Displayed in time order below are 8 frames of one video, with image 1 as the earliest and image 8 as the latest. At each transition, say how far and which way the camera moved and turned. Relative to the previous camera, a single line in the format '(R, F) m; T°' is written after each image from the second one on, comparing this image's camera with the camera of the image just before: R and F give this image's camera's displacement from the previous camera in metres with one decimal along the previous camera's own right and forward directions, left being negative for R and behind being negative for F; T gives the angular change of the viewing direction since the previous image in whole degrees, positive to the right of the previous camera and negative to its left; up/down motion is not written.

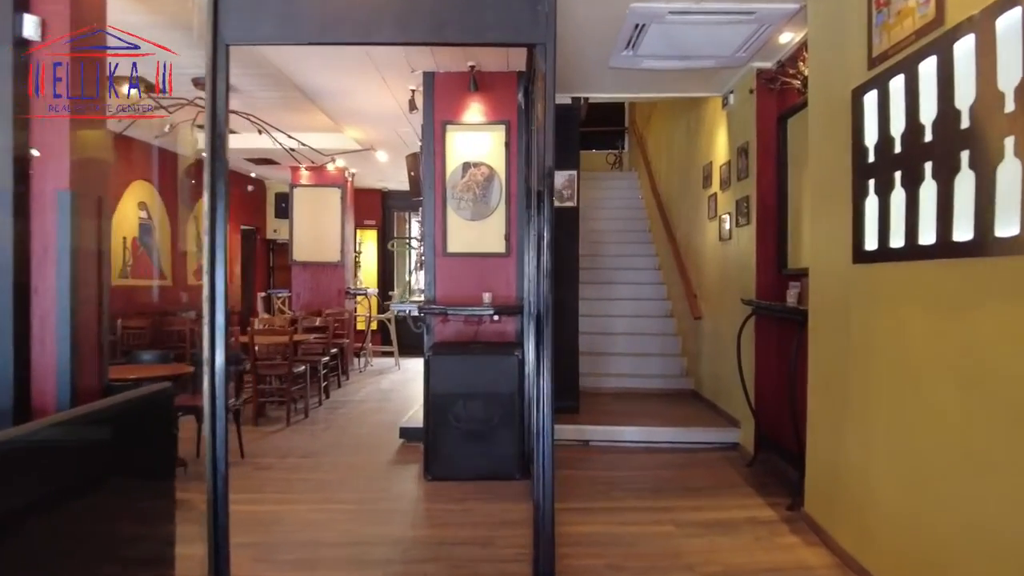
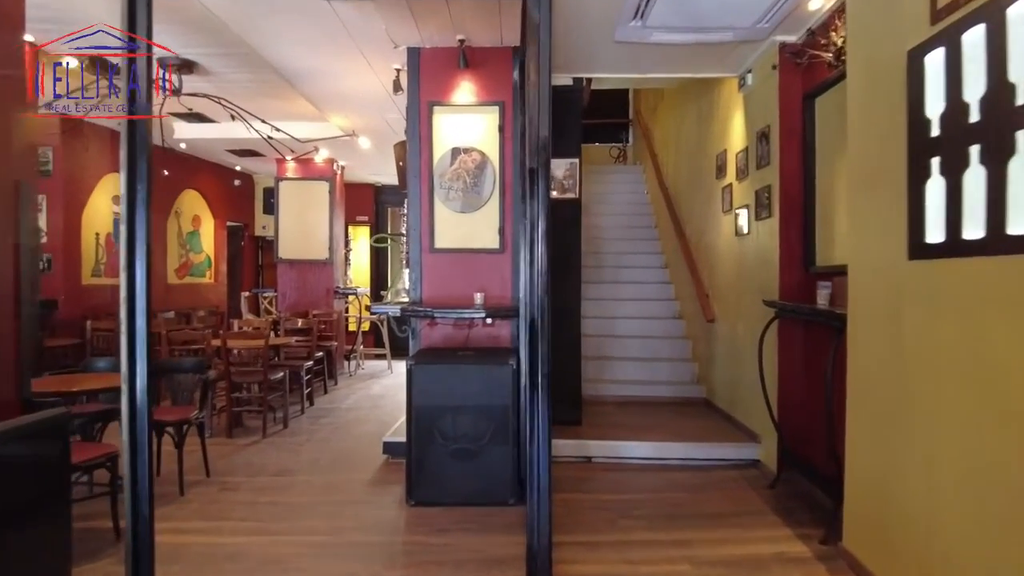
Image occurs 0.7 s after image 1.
(+0.1, +0.5) m; 0°
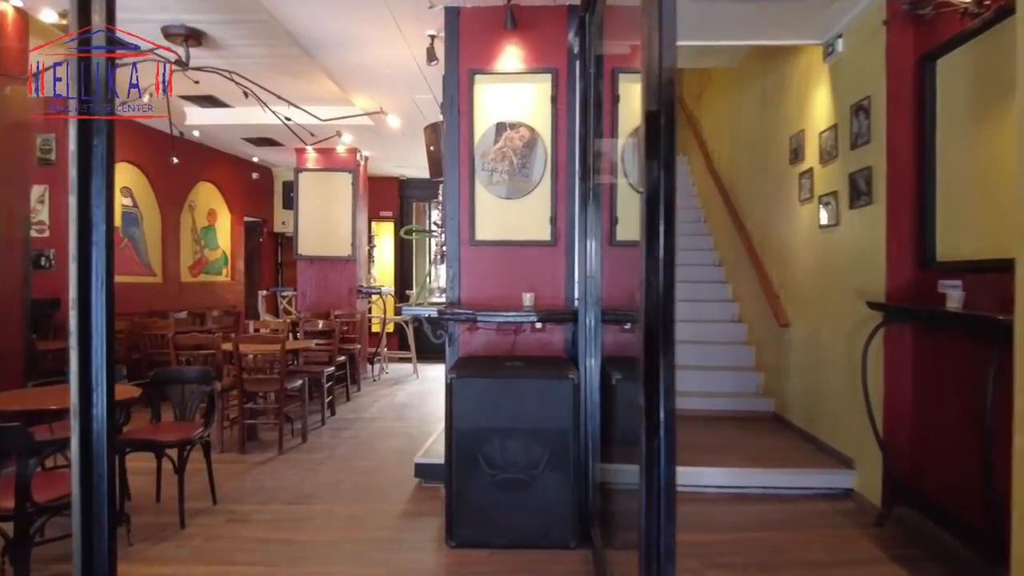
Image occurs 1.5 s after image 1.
(-0.2, +0.6) m; -2°
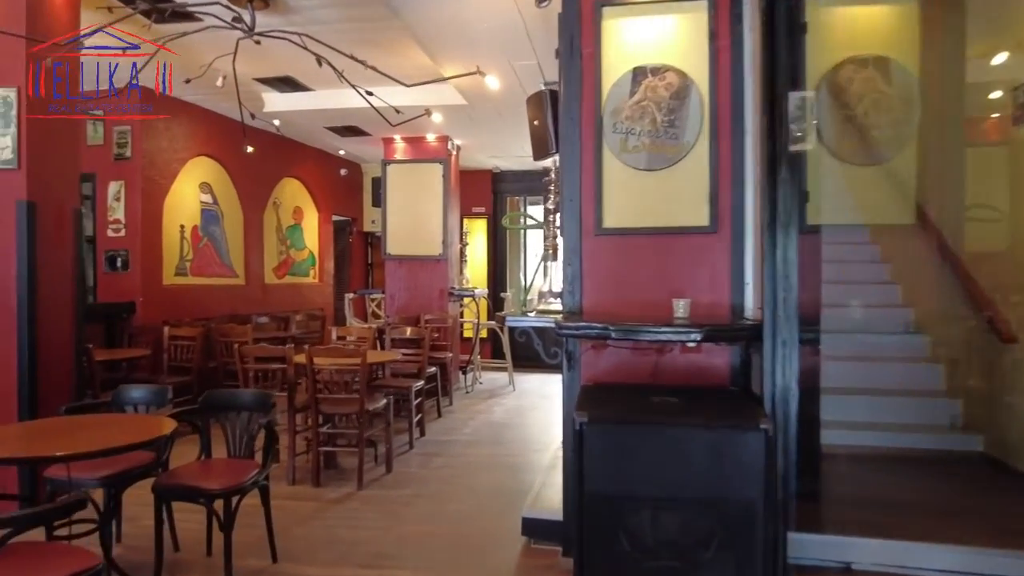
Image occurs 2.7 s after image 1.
(-0.2, +0.9) m; -8°
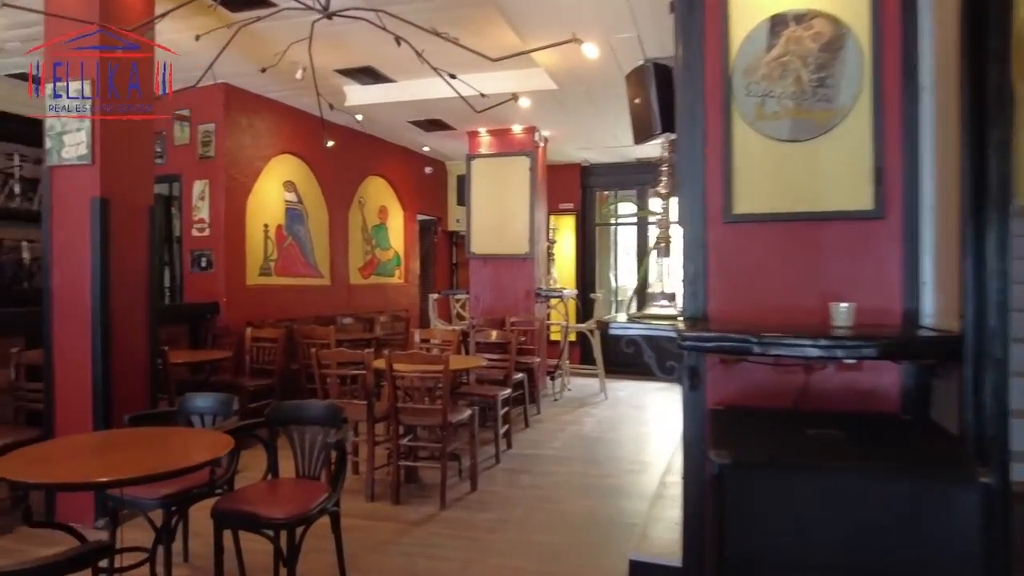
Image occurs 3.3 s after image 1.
(-0.1, +0.4) m; -7°
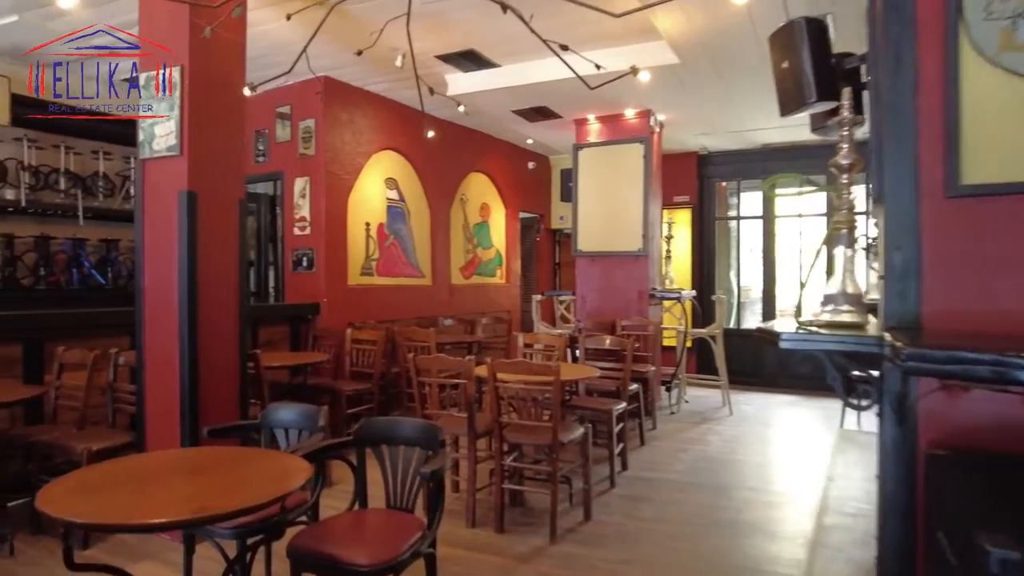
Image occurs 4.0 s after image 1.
(-0.1, +0.5) m; -9°
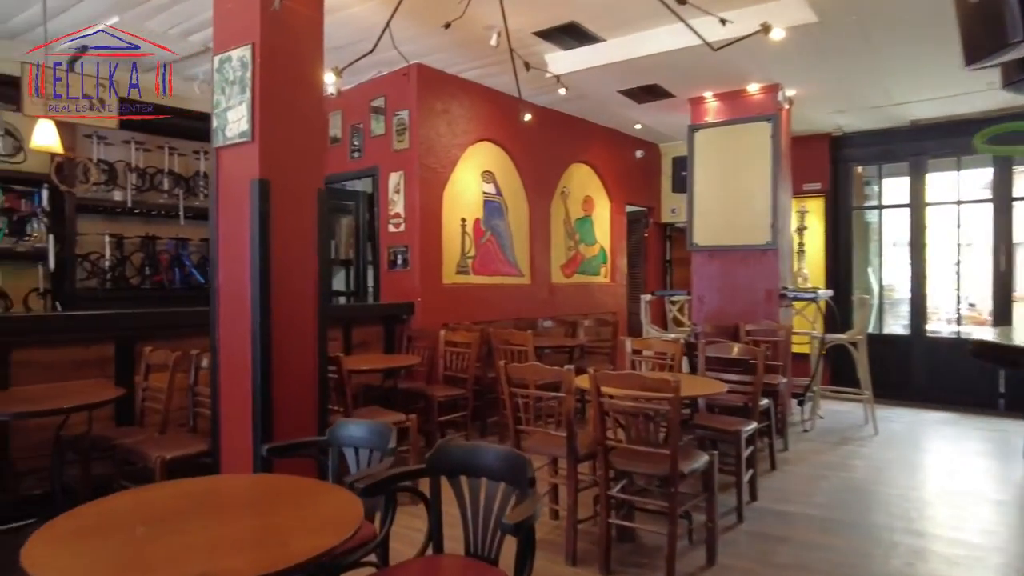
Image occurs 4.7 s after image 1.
(0.0, +0.5) m; -9°
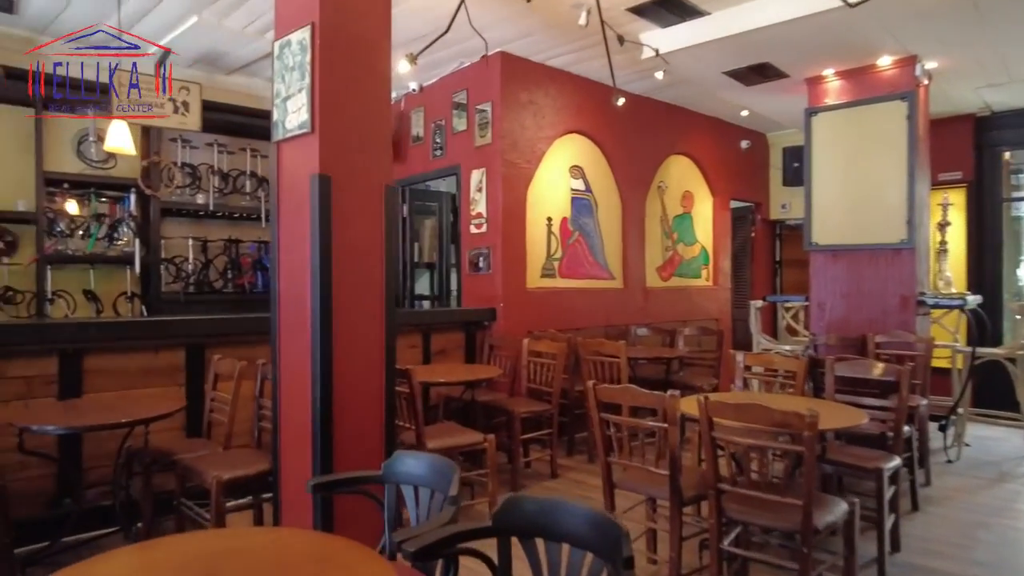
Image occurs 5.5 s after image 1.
(0.0, +0.4) m; -8°
